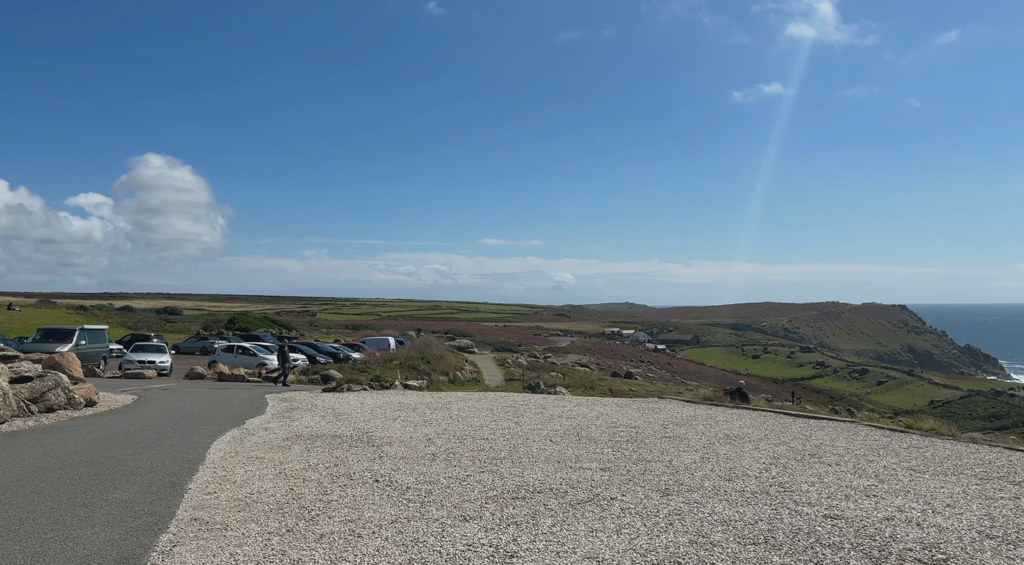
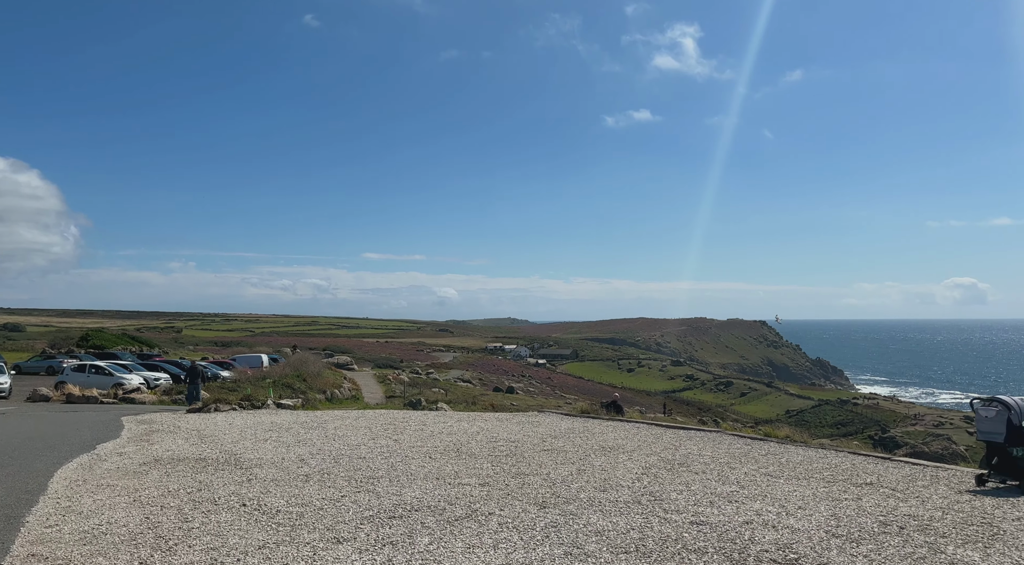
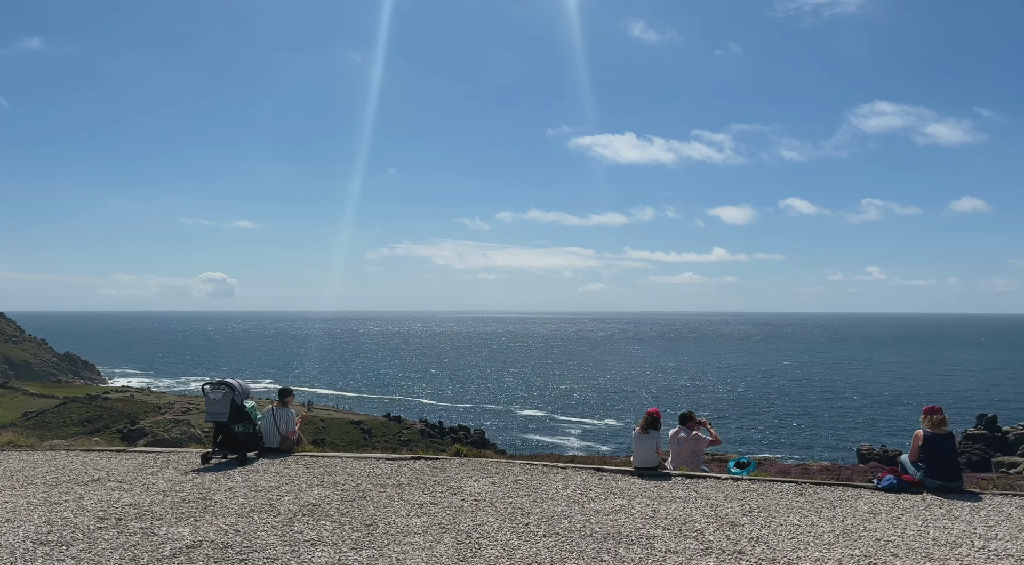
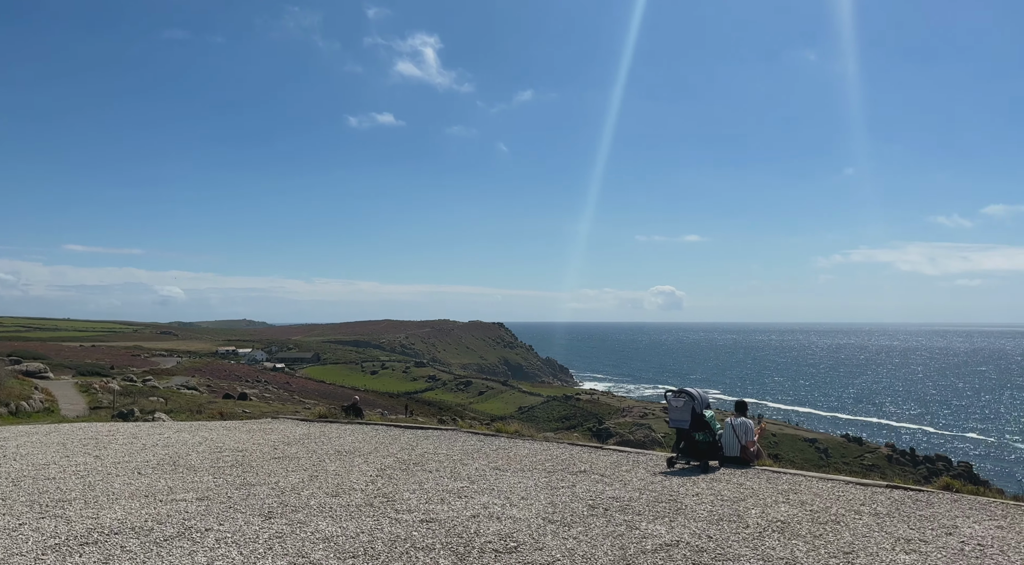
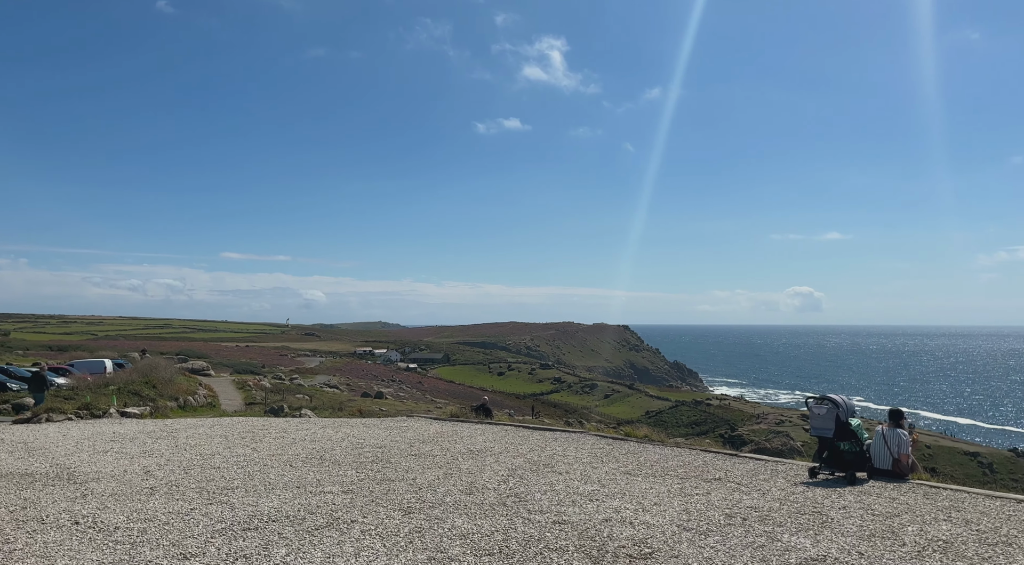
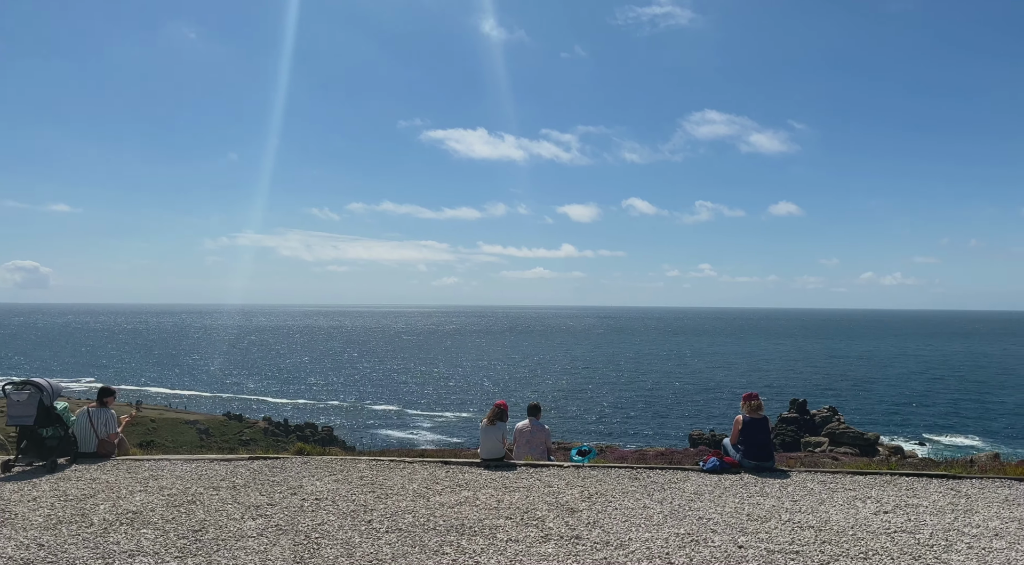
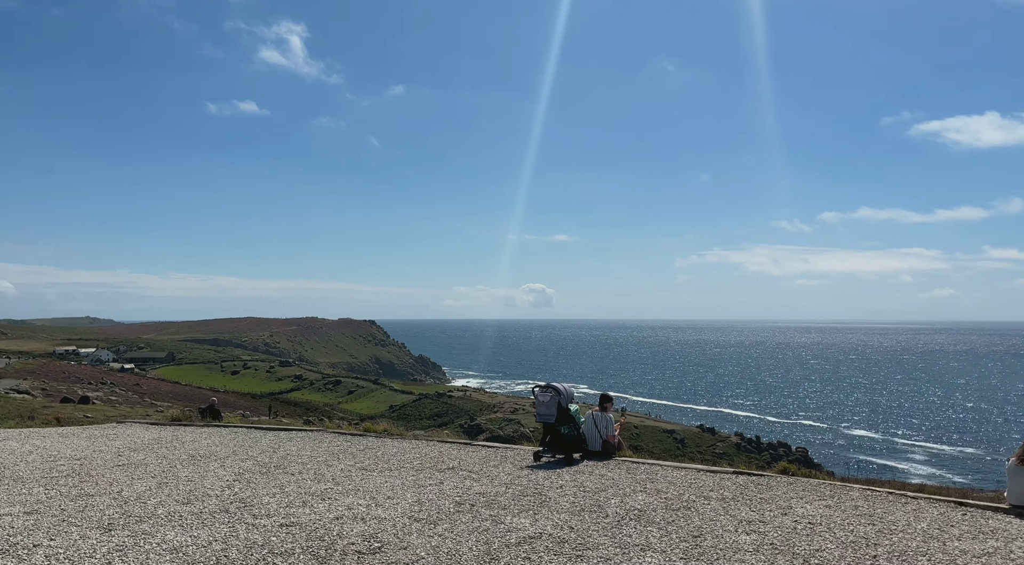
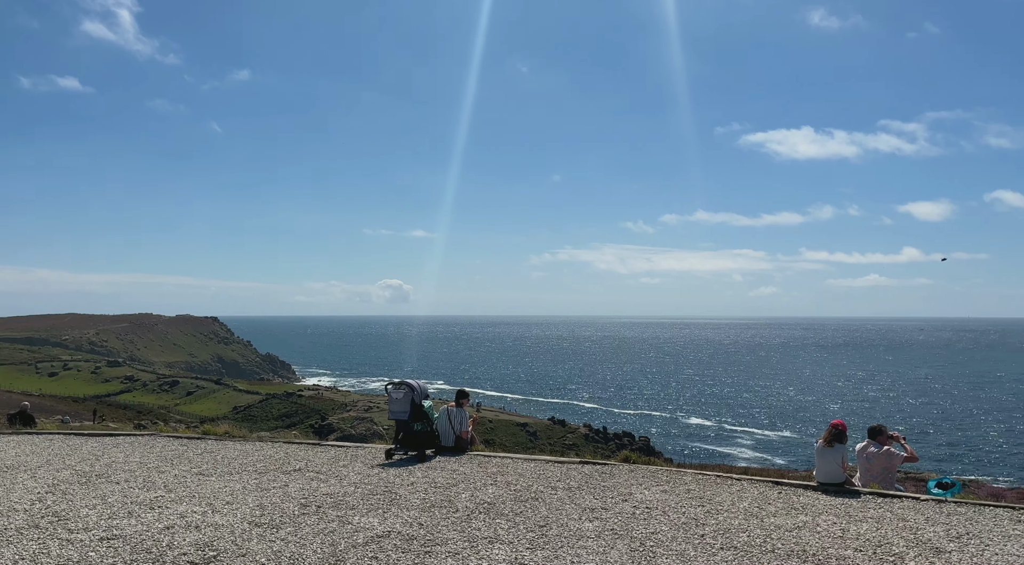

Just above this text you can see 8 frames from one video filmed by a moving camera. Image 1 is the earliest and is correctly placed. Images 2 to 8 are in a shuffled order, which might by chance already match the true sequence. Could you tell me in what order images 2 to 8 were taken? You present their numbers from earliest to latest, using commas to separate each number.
2, 5, 4, 7, 8, 3, 6
